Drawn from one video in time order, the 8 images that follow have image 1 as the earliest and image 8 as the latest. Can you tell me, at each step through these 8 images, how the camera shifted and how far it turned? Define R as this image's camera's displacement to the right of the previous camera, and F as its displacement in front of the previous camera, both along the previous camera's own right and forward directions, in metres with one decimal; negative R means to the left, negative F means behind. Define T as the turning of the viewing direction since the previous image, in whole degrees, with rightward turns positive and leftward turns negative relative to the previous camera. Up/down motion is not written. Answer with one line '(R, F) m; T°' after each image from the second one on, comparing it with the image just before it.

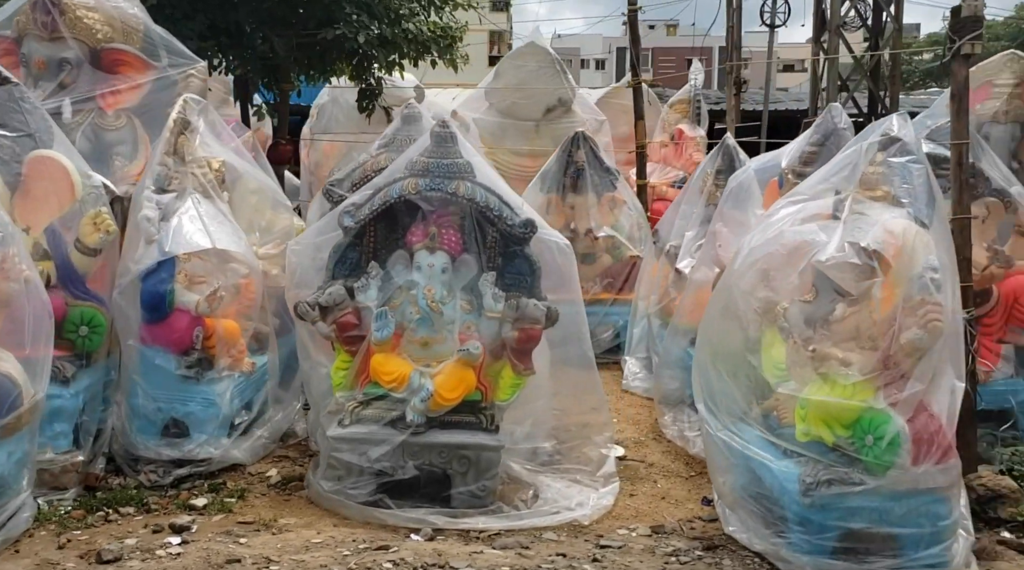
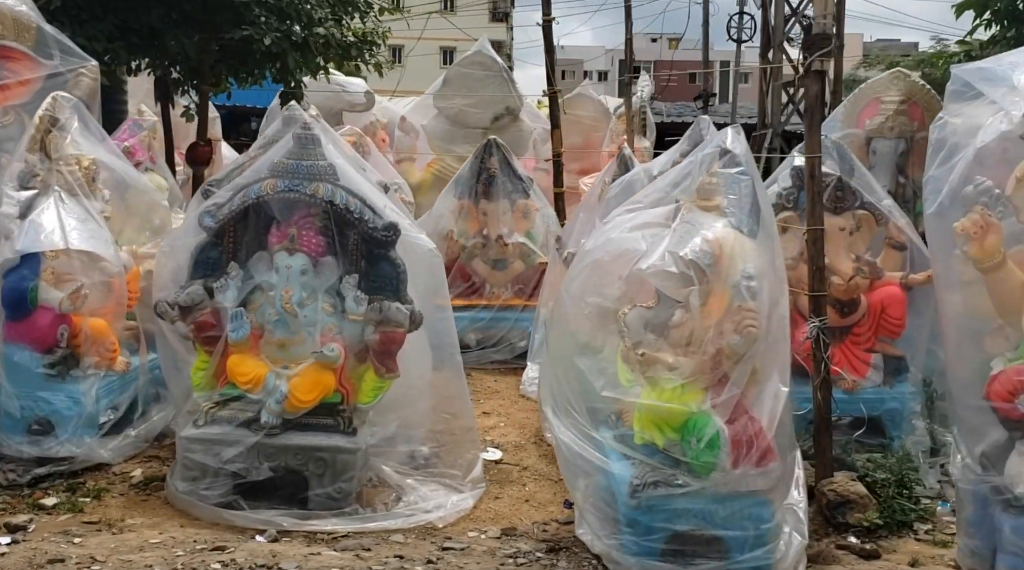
(+0.4, 0.0) m; +2°
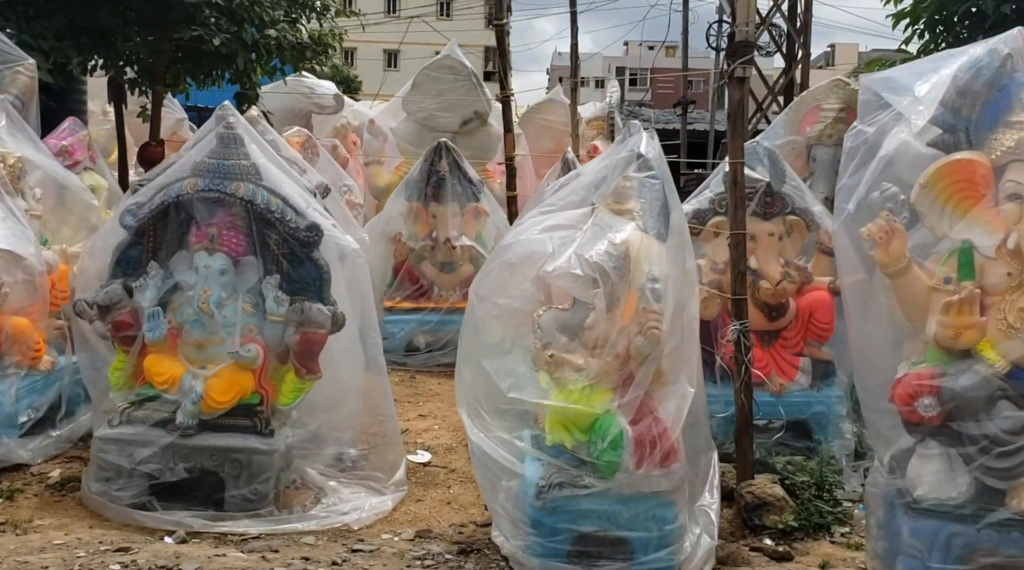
(+0.2, 0.0) m; +1°
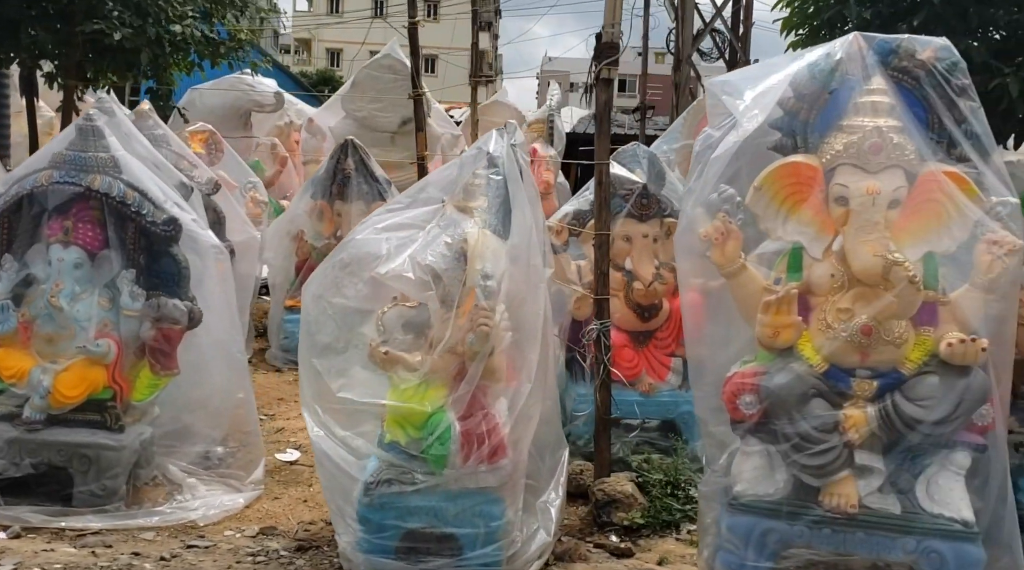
(+0.4, 0.0) m; +2°
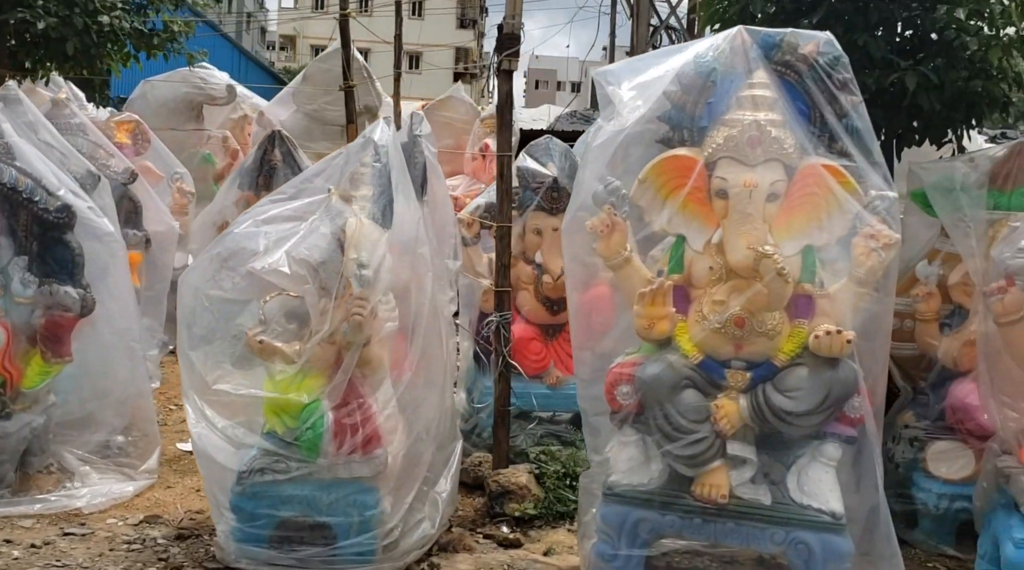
(+0.3, 0.0) m; +2°
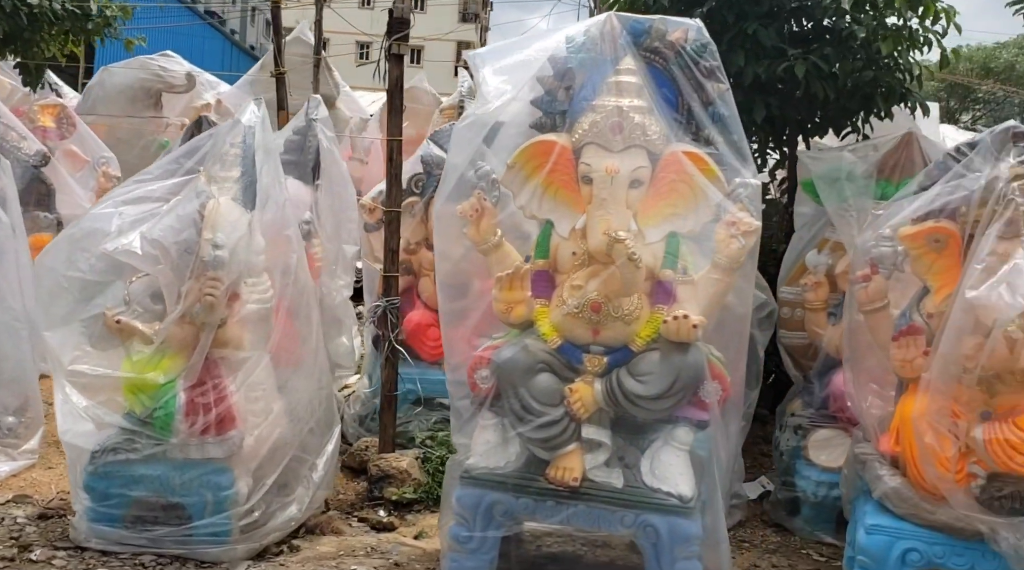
(+0.4, 0.0) m; +1°
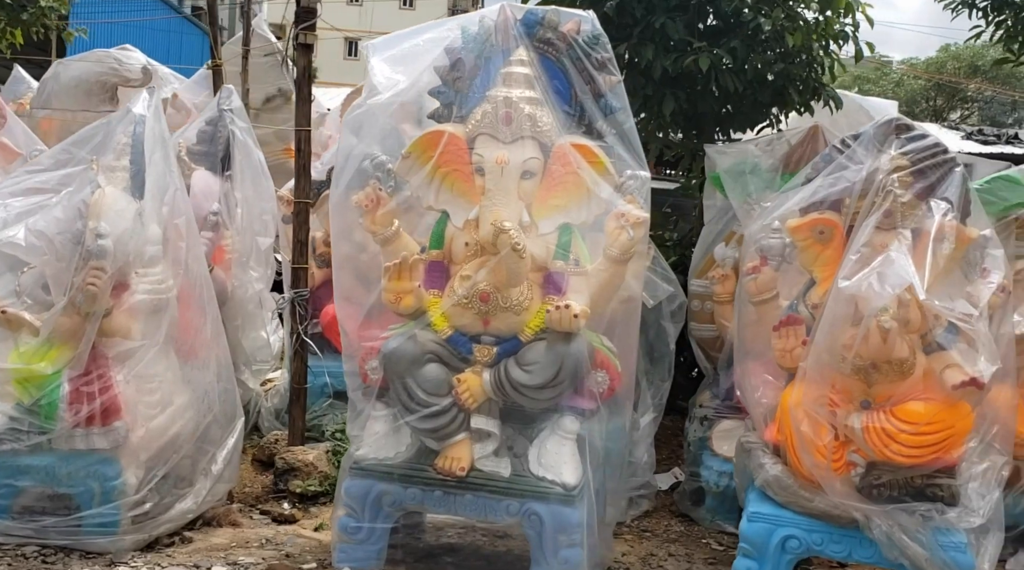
(+0.3, 0.0) m; +1°
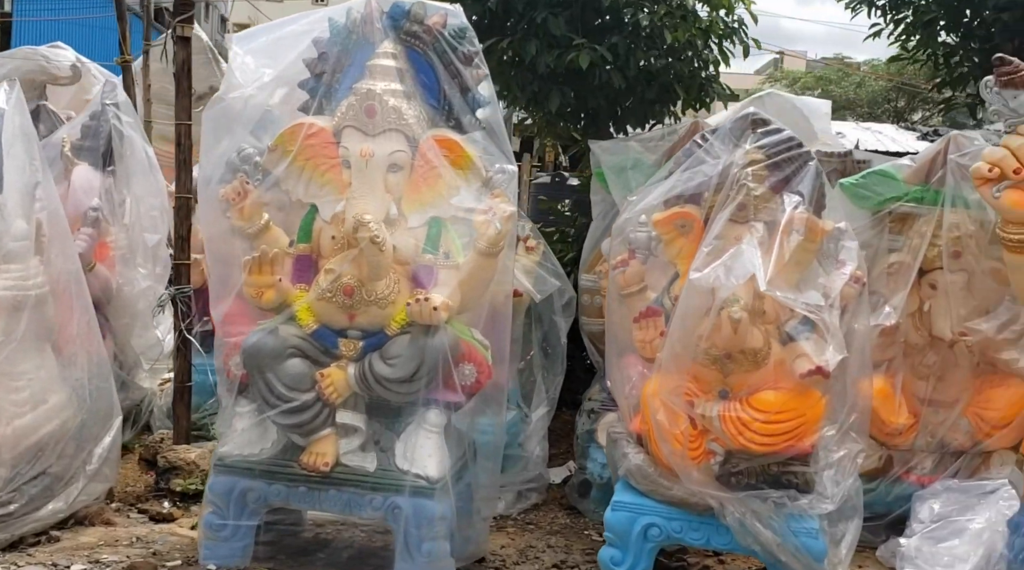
(+0.3, 0.0) m; +3°
